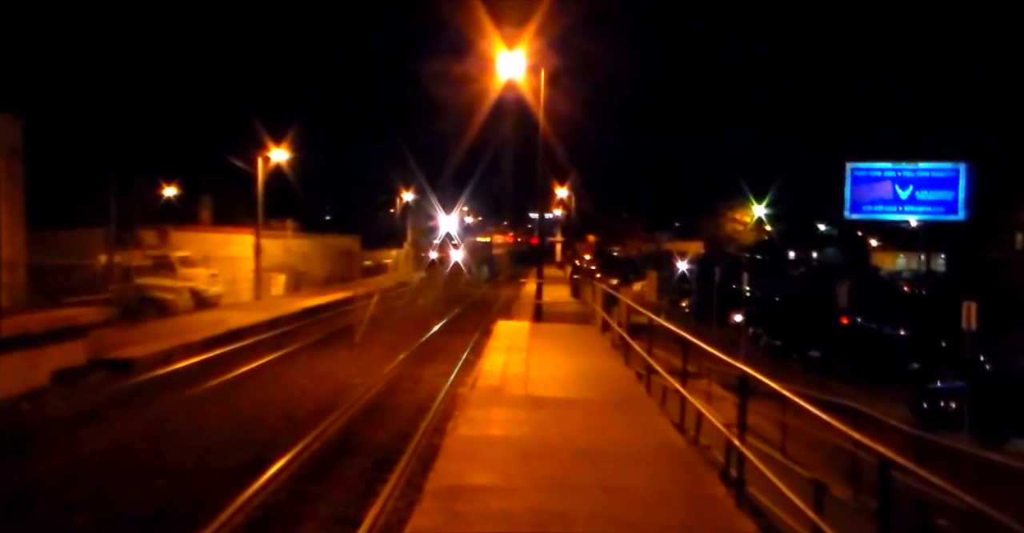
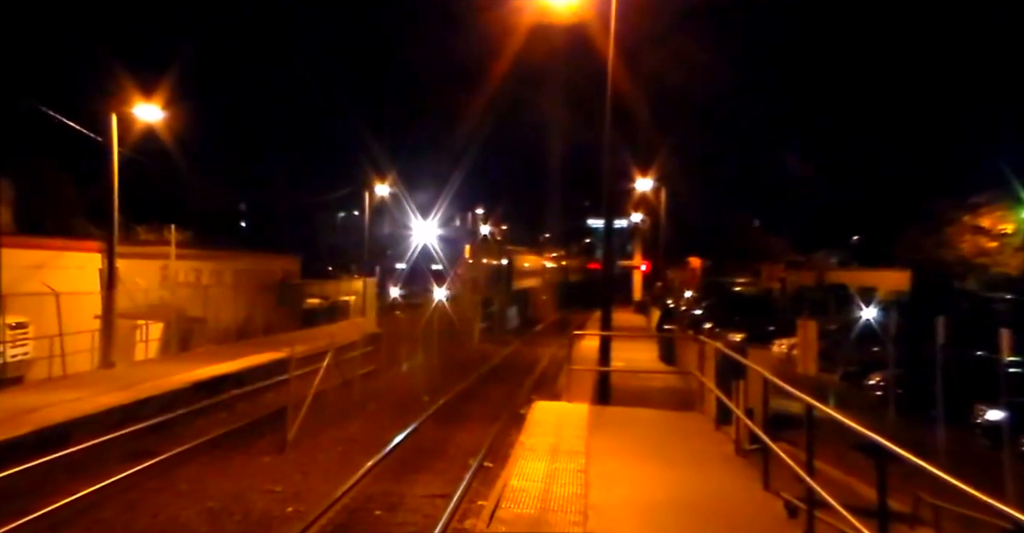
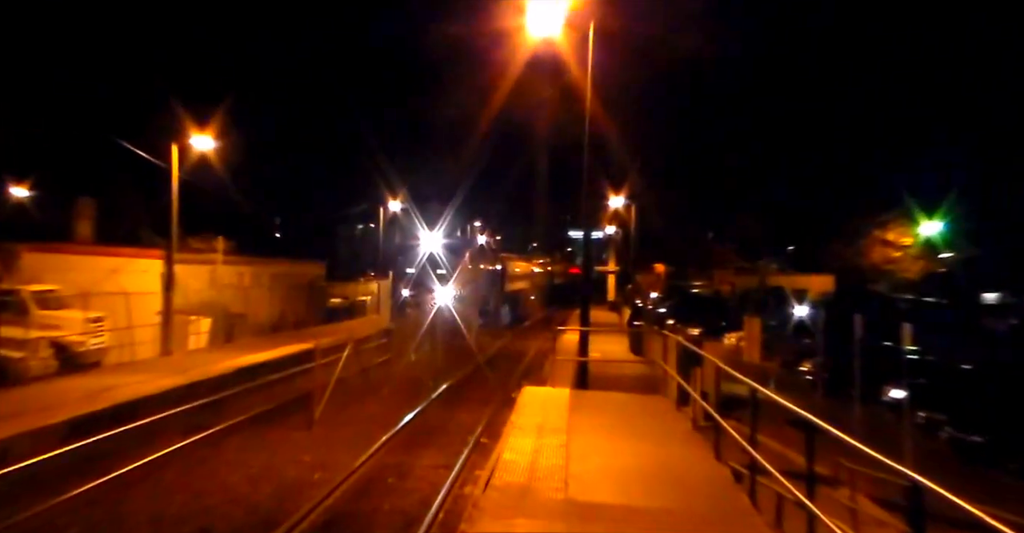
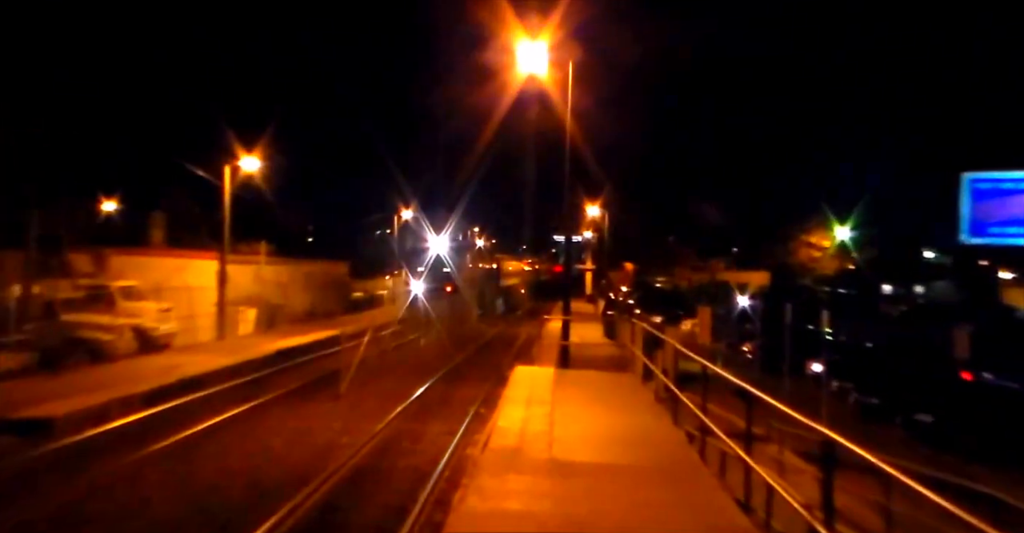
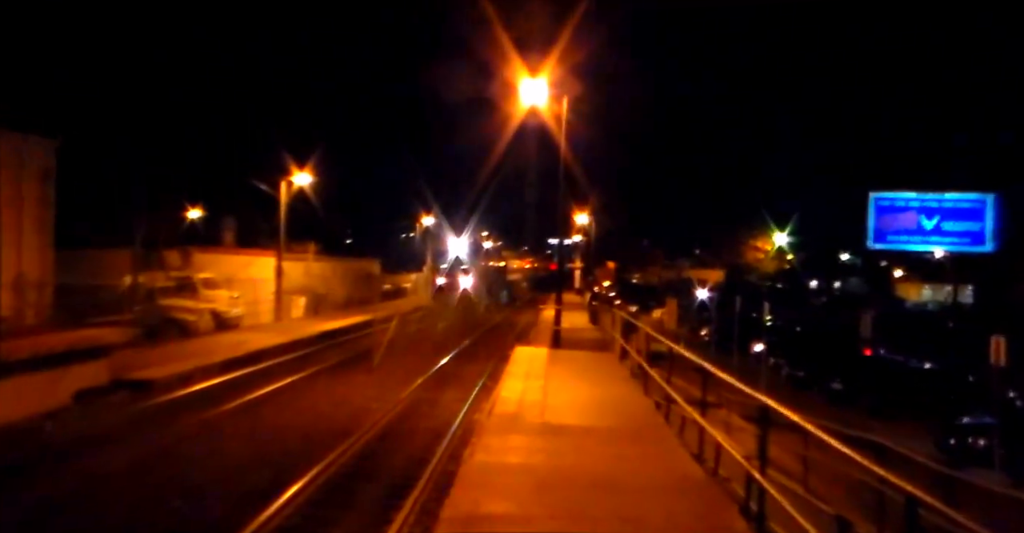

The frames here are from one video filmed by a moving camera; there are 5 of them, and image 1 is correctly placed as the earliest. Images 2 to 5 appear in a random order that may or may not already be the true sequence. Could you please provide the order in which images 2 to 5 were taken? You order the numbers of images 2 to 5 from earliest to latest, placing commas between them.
5, 4, 3, 2
